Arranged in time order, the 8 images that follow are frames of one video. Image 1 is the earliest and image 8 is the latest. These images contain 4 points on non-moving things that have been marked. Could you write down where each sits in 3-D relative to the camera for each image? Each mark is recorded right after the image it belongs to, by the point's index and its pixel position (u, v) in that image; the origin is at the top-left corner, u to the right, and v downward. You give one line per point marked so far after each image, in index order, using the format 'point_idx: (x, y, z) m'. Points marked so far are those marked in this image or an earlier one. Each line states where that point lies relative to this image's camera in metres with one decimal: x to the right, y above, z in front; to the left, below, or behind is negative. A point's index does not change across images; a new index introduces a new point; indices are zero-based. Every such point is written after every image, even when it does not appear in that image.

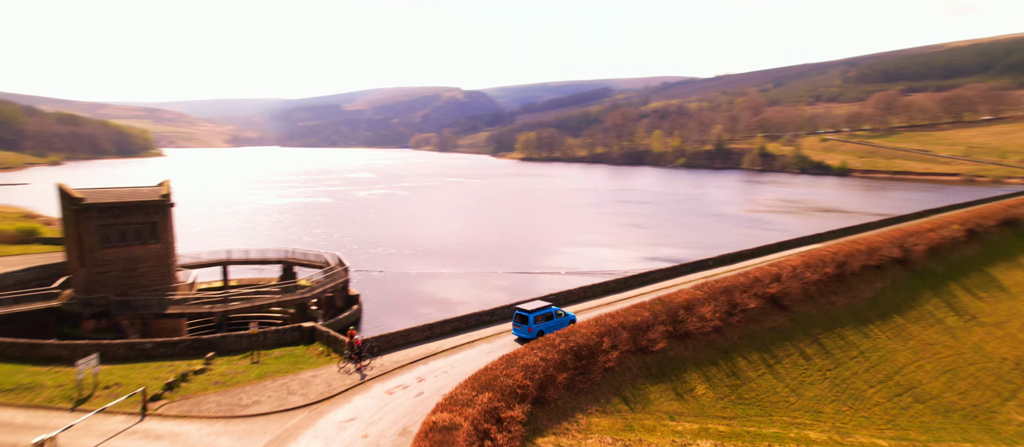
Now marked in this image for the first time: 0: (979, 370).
0: (+17.3, -5.5, +18.5) m
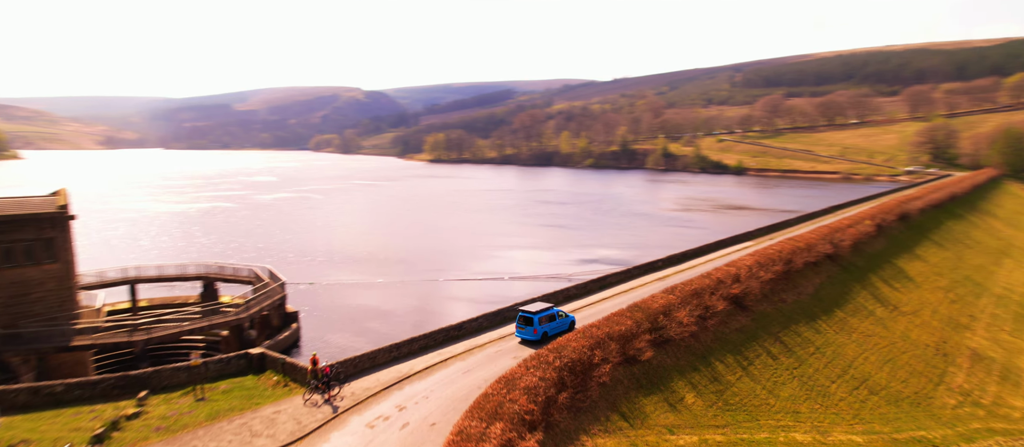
0: (+16.2, -5.6, +20.4) m
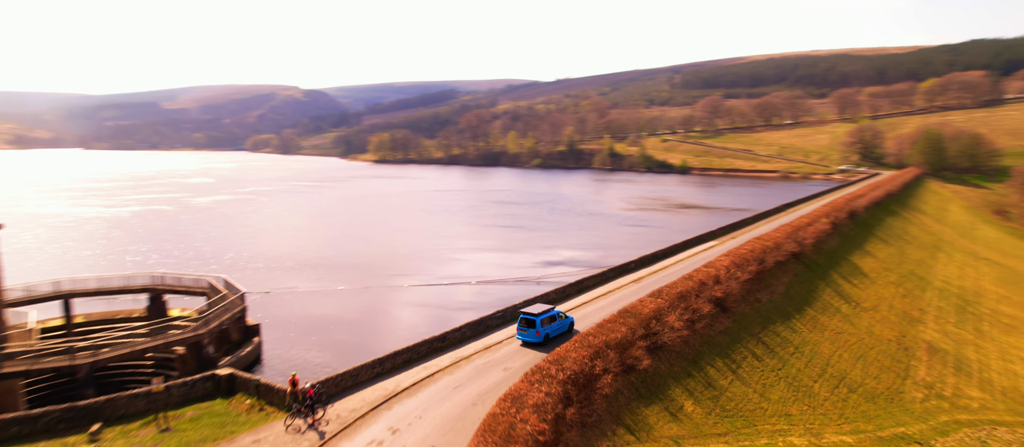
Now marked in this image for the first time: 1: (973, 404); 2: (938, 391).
0: (+15.6, -5.6, +21.4) m
1: (+17.8, -7.1, +19.5) m
2: (+16.9, -6.8, +19.9) m
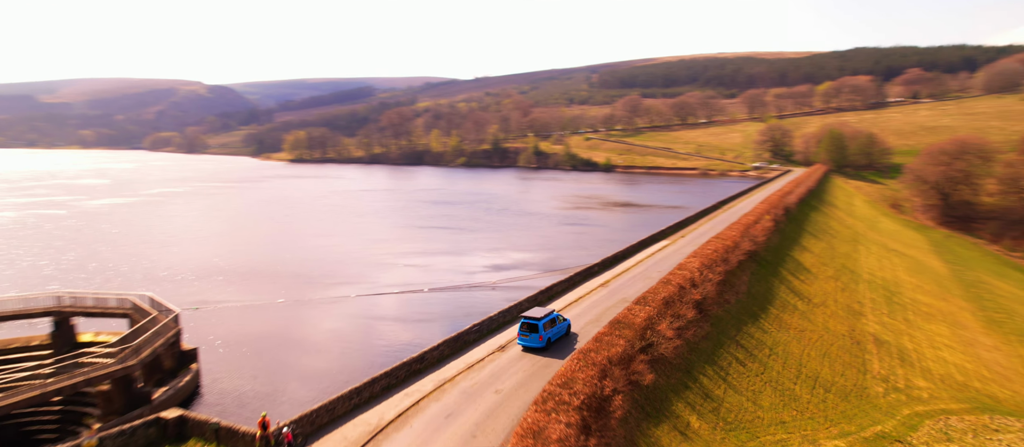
0: (+14.6, -5.7, +22.5) m
1: (+17.1, -7.1, +21.0) m
2: (+16.1, -6.8, +21.2) m
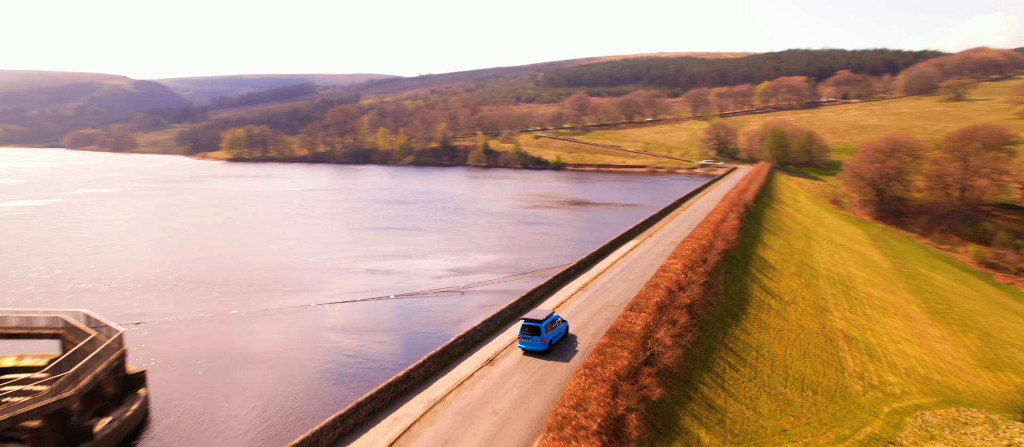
0: (+13.8, -5.7, +23.0) m
1: (+16.5, -7.1, +21.7) m
2: (+15.5, -6.8, +21.8) m
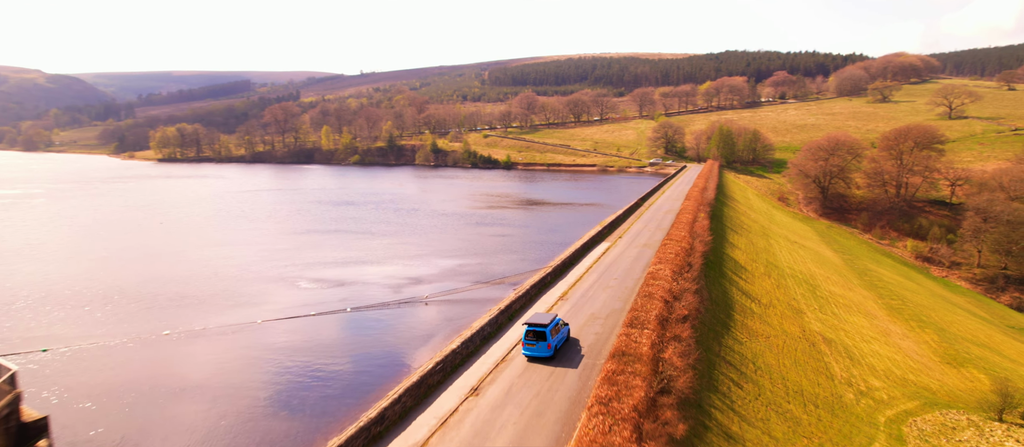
0: (+12.8, -5.8, +22.2) m
1: (+15.6, -7.1, +21.2) m
2: (+14.6, -6.9, +21.2) m
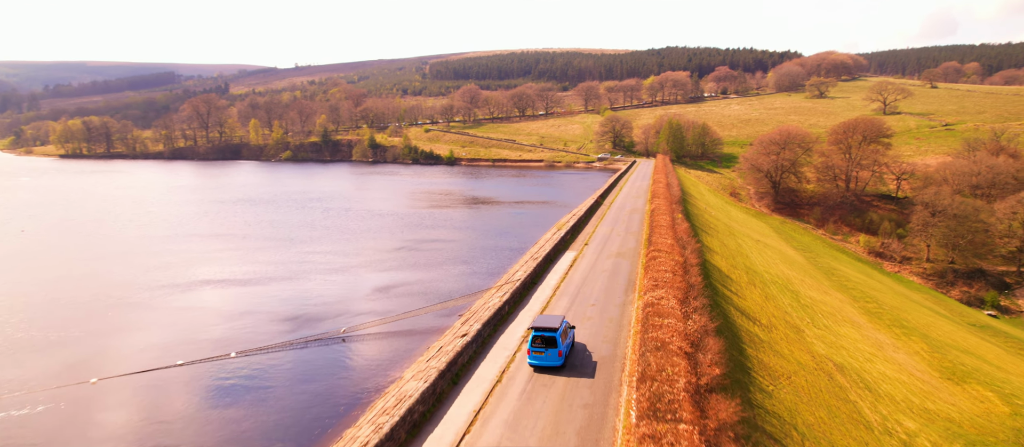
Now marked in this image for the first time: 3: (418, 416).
0: (+11.2, -6.0, +17.4) m
1: (+14.1, -7.4, +16.7) m
2: (+13.0, -7.1, +16.6) m
3: (-2.6, -5.1, +14.4) m
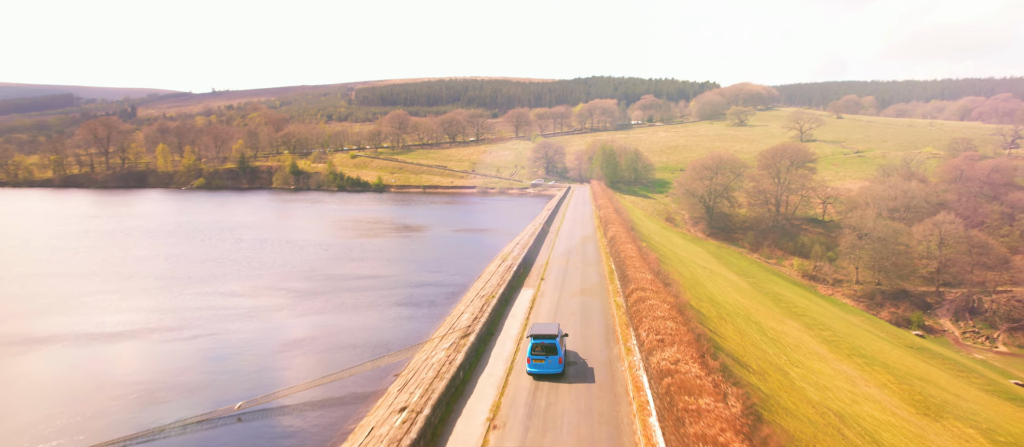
0: (+10.1, -6.9, +14.1) m
1: (+13.1, -8.2, +13.8) m
2: (+12.1, -8.0, +13.6) m
3: (-3.2, -6.0, +9.3) m
